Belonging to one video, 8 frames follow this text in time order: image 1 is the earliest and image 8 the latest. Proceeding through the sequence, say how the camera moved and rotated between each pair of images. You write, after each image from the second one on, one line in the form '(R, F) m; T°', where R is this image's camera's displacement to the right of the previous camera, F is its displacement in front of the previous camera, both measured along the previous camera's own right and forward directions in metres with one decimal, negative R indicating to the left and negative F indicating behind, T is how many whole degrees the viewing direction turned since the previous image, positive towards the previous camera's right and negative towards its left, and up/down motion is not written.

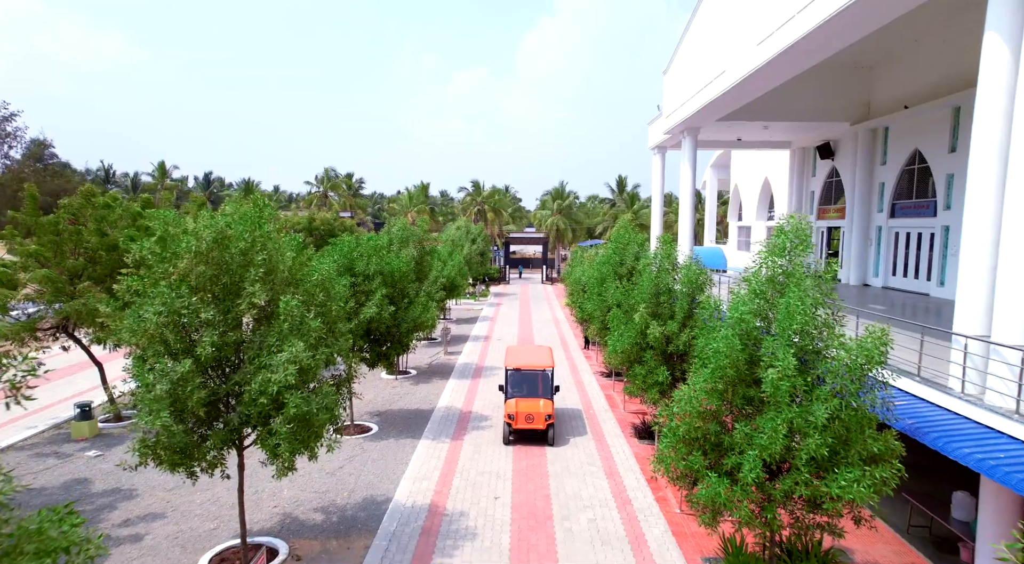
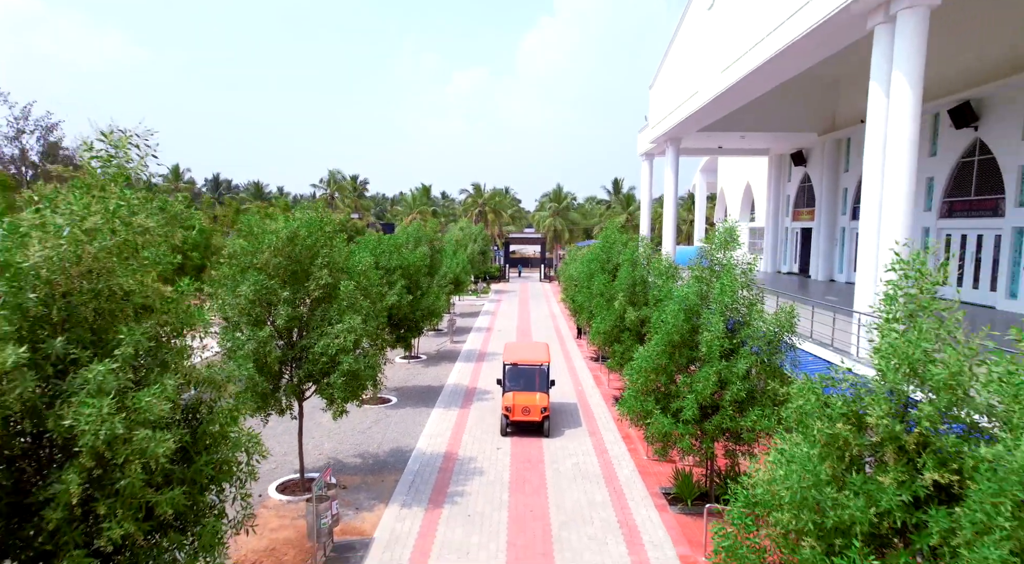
(0.0, -2.6) m; 0°
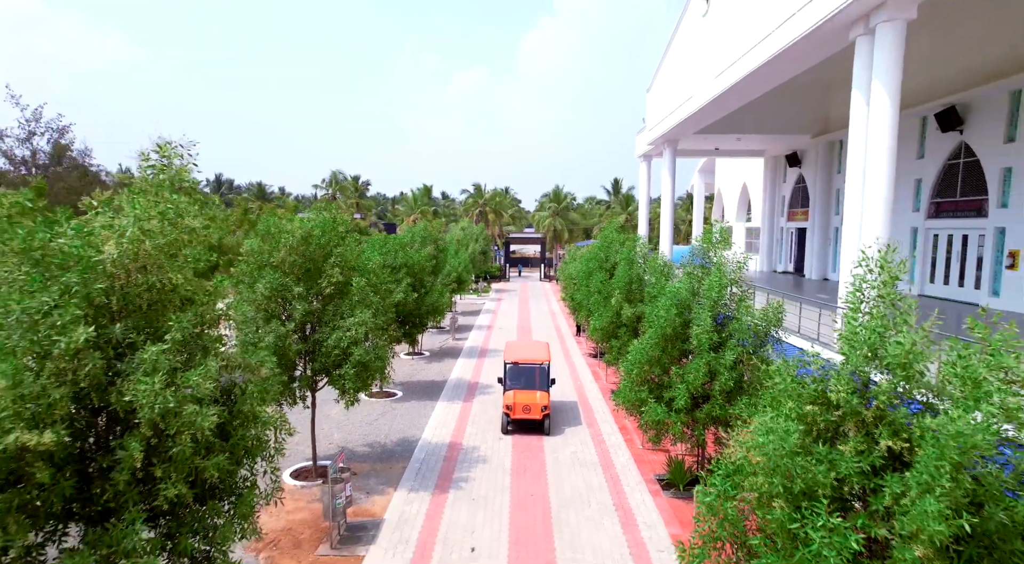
(0.0, -0.6) m; 0°
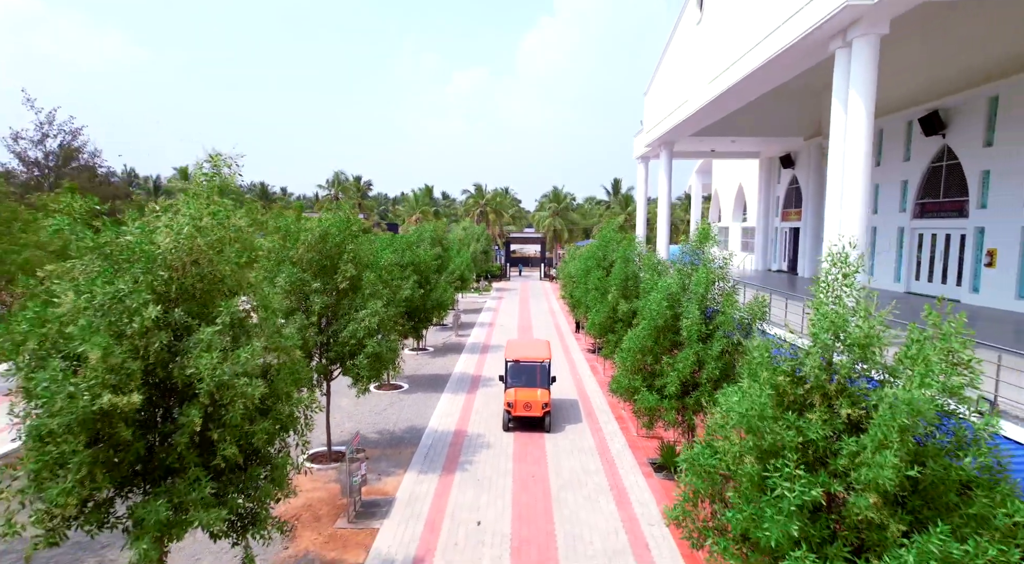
(0.0, -0.8) m; 0°
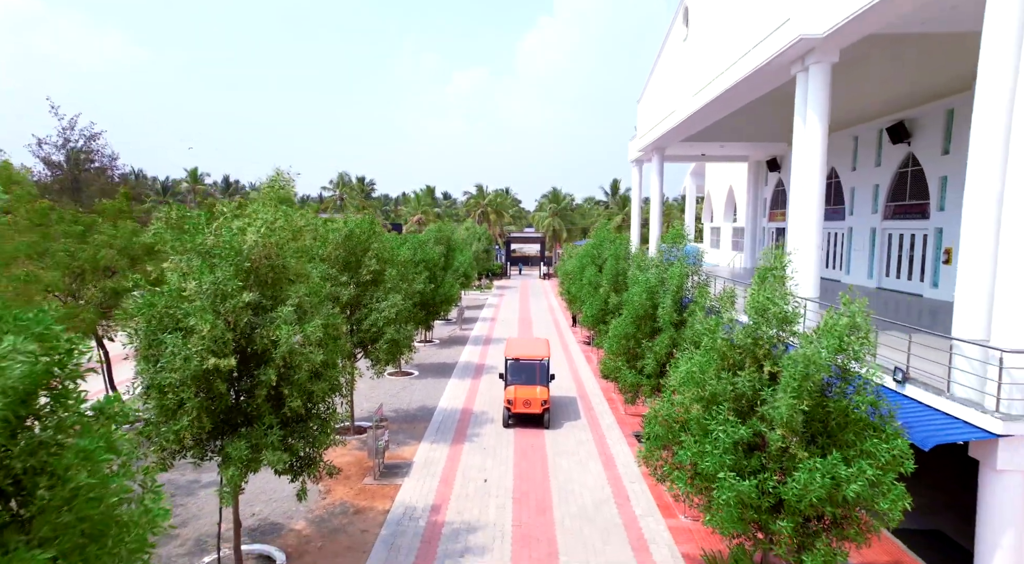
(0.0, -1.8) m; 0°
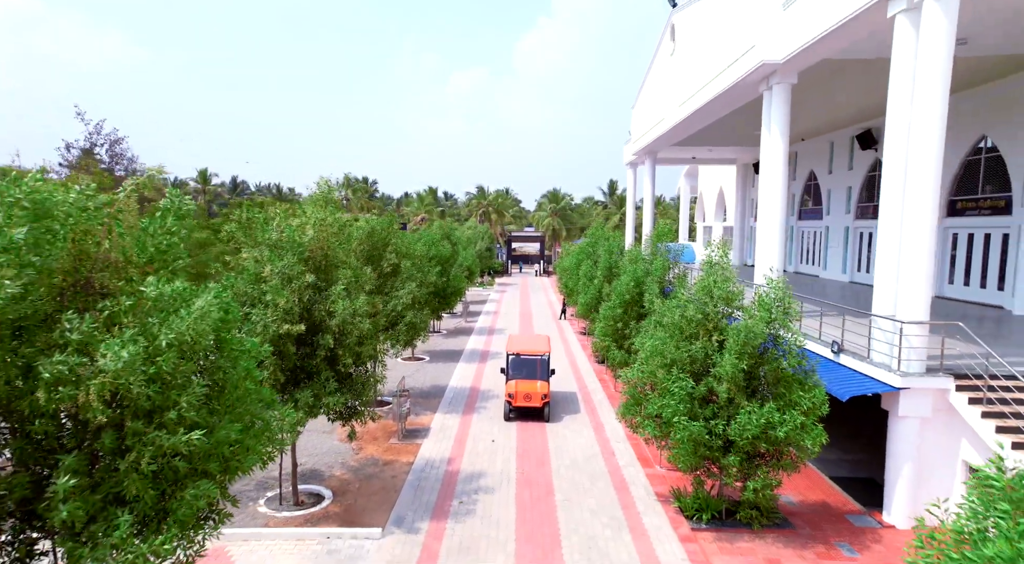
(-0.1, -2.1) m; 0°
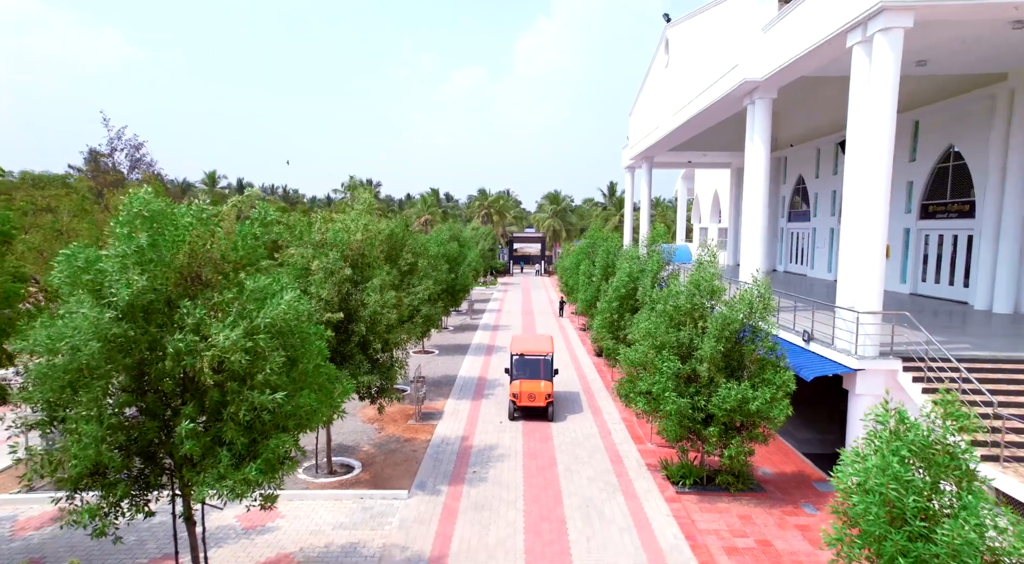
(-0.2, -1.5) m; 0°
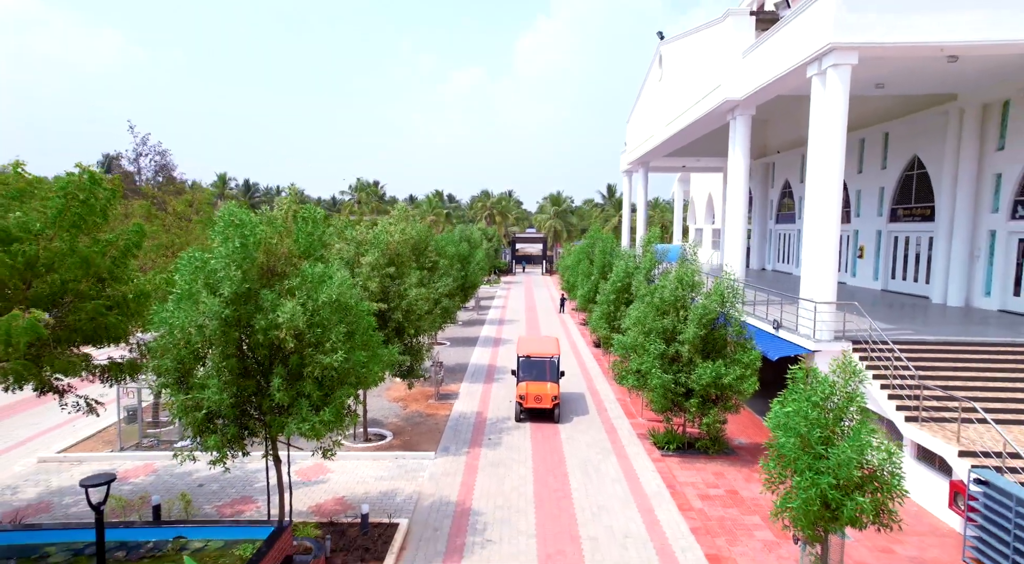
(-0.2, -2.1) m; 0°
